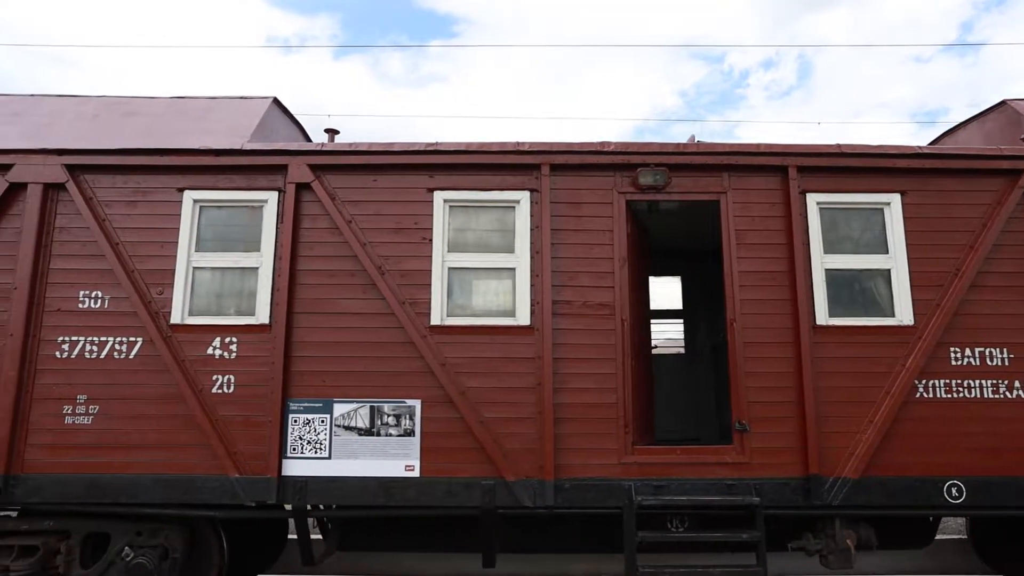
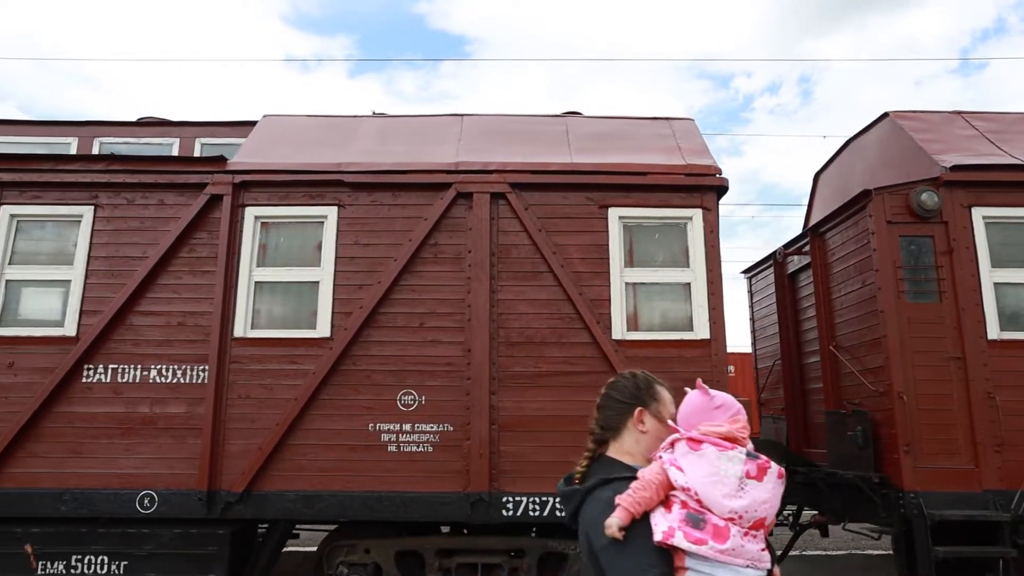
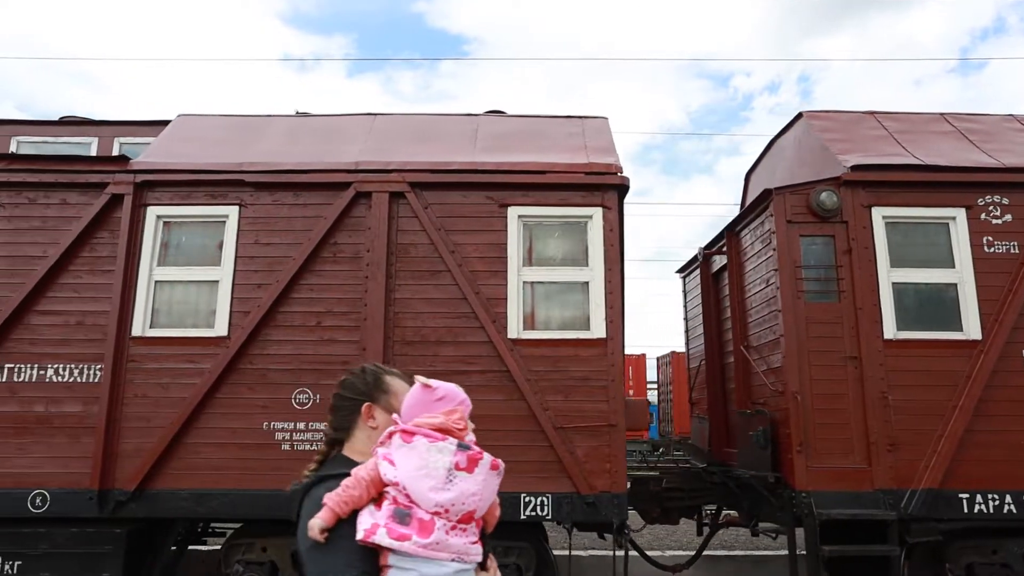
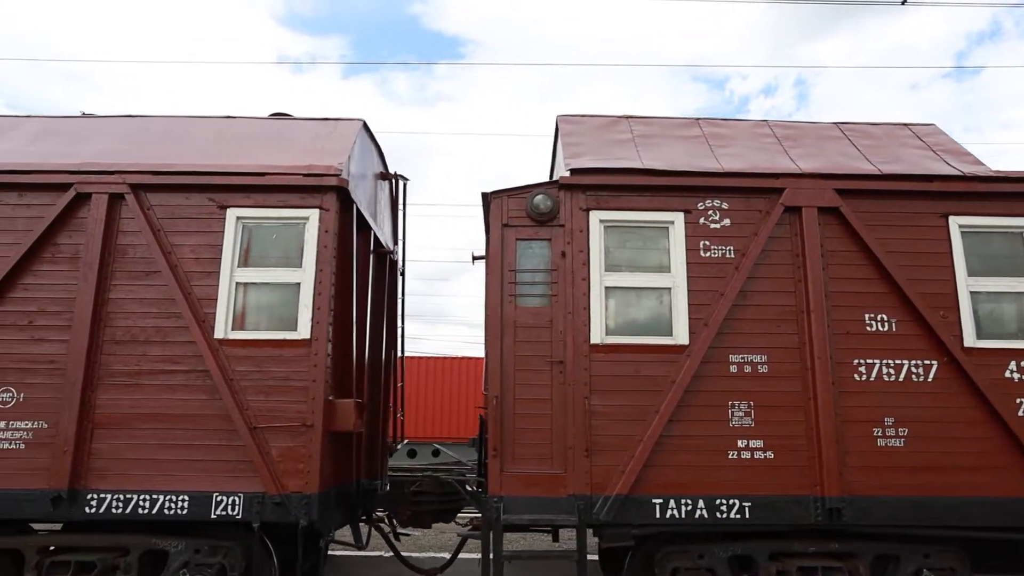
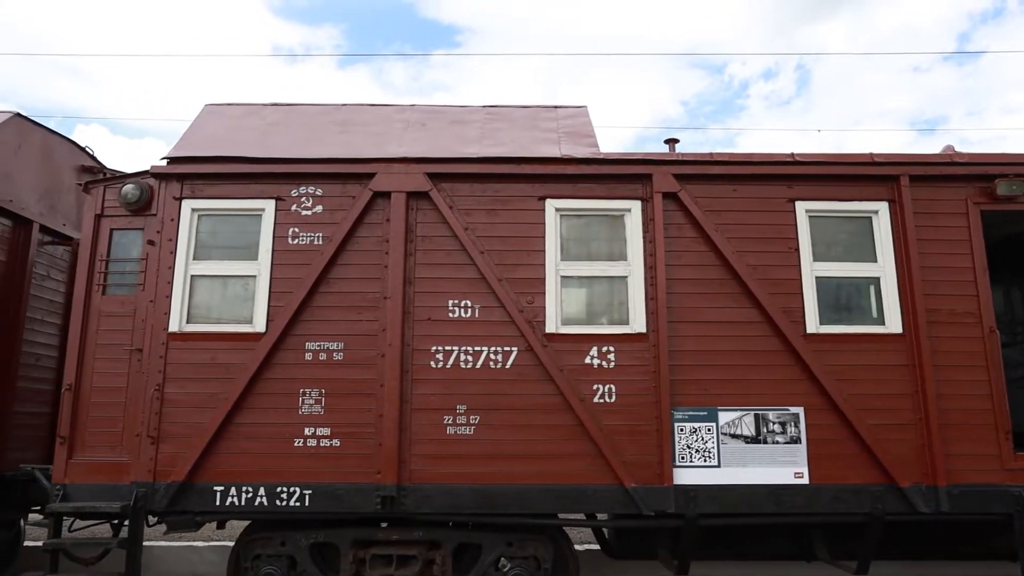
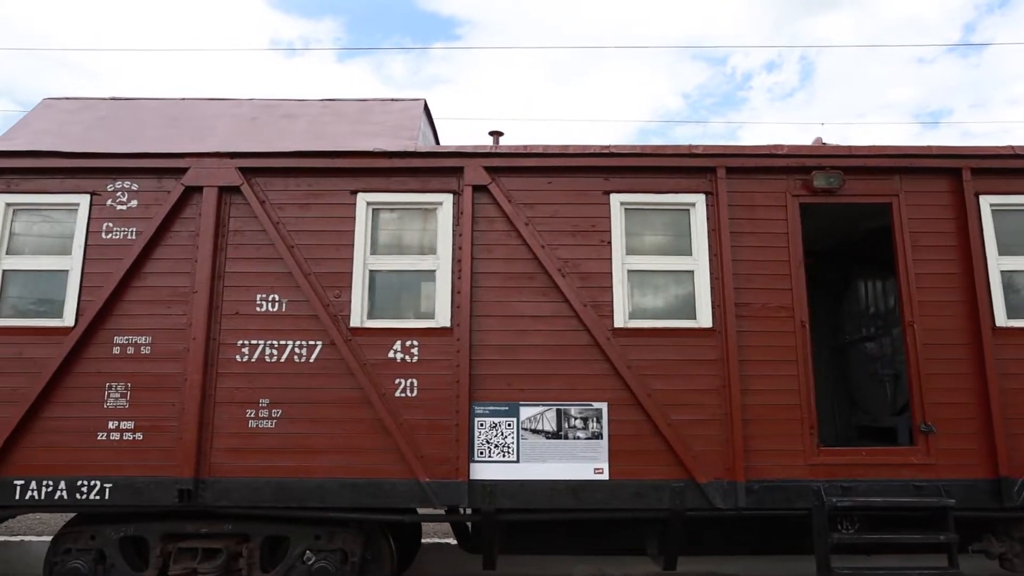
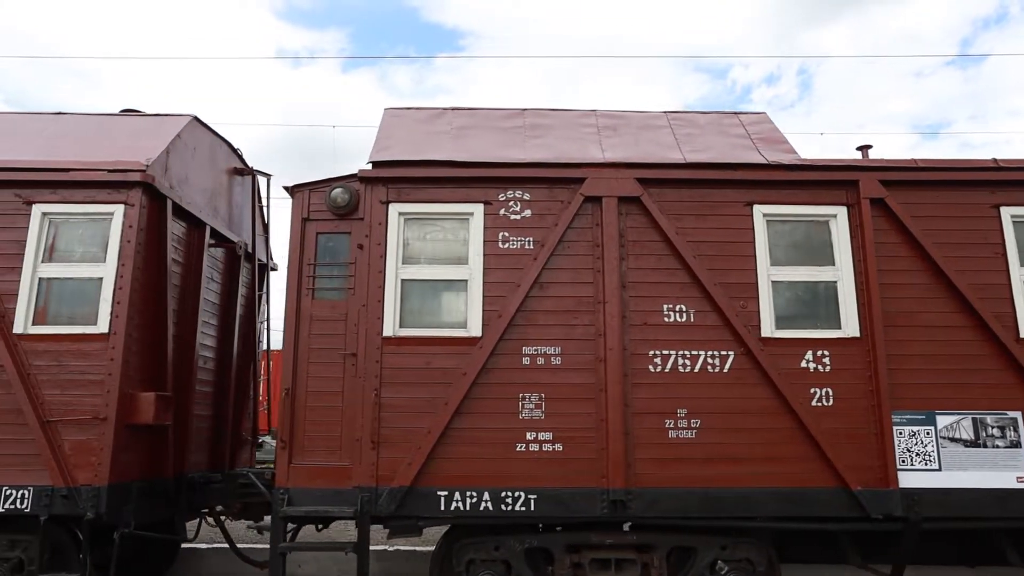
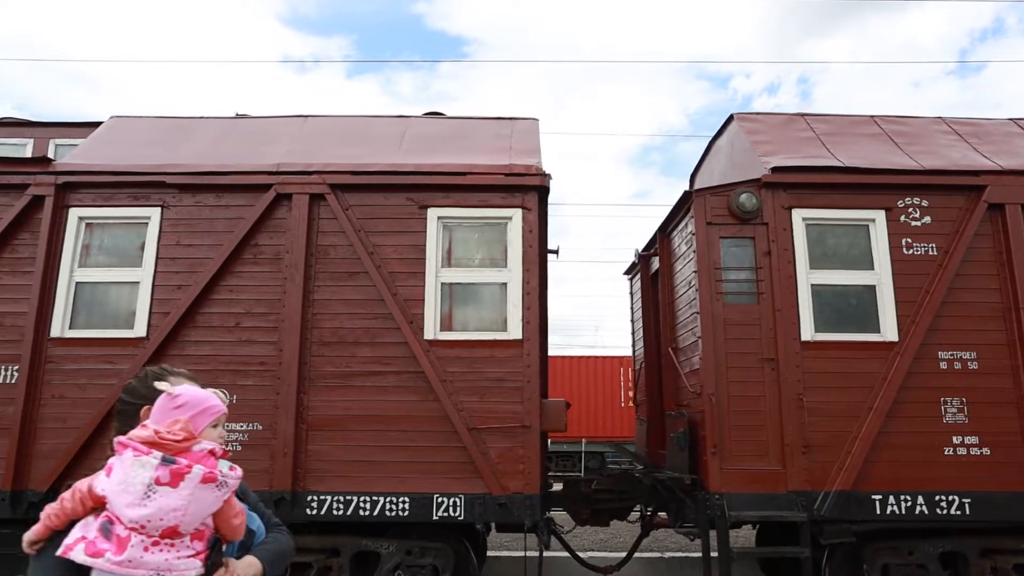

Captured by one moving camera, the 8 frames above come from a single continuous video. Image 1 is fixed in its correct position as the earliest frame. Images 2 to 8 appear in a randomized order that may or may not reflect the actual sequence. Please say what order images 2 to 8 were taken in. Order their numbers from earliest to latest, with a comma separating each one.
6, 5, 7, 4, 8, 3, 2
